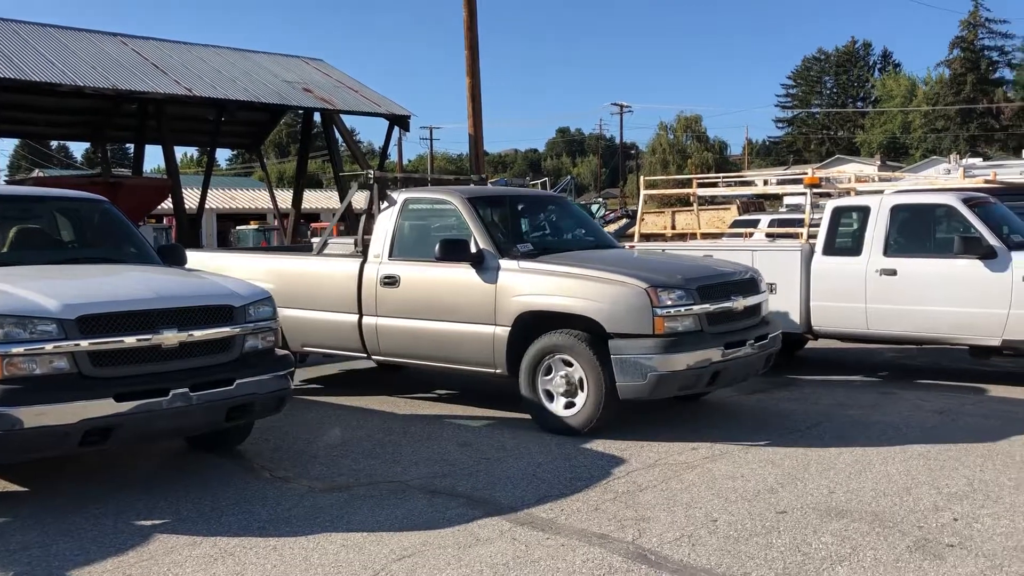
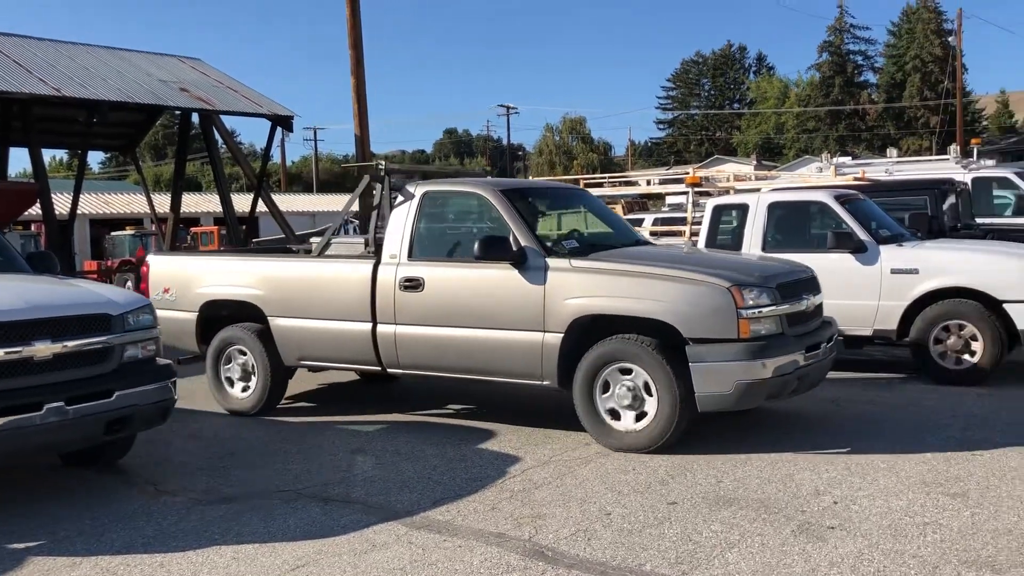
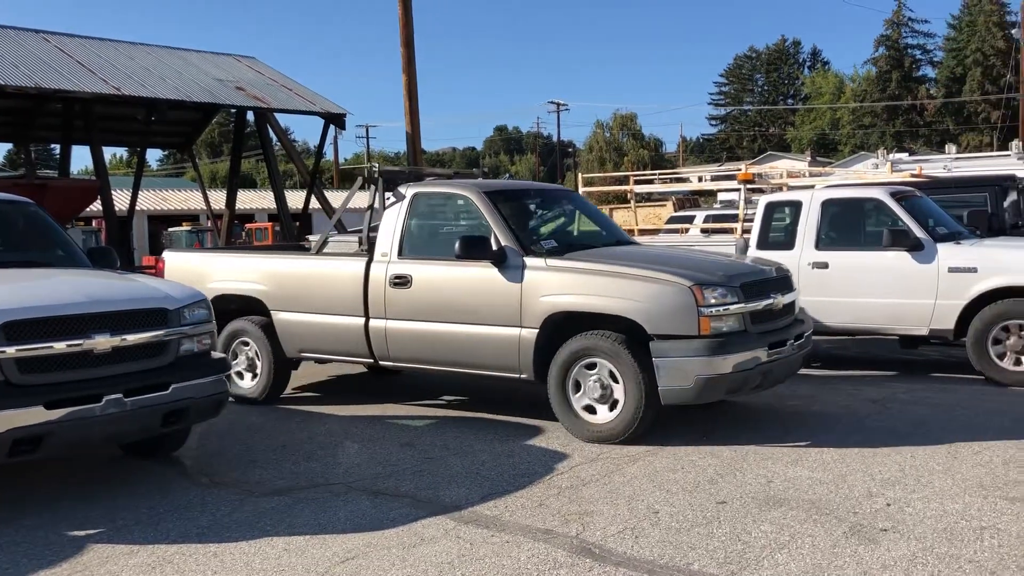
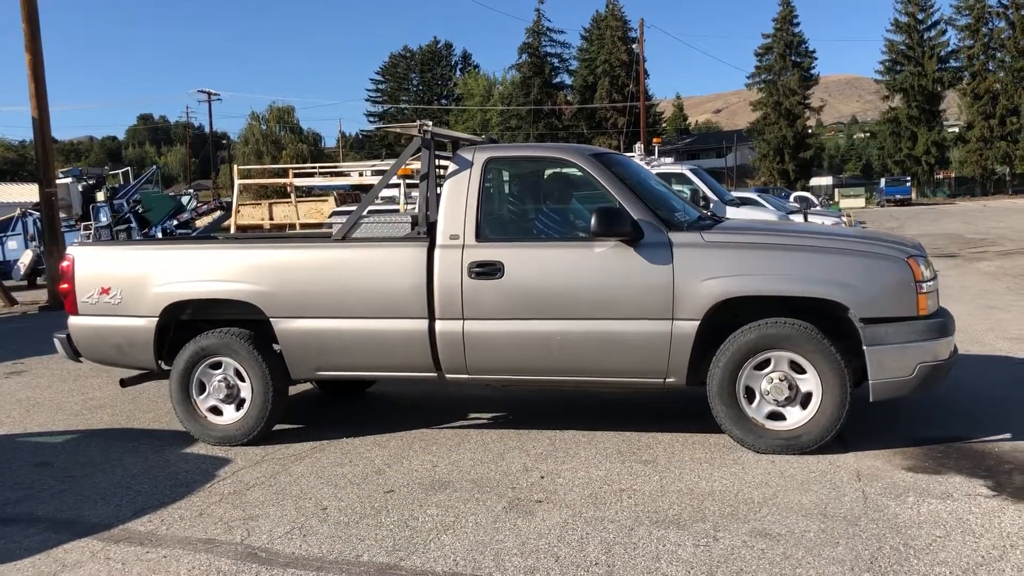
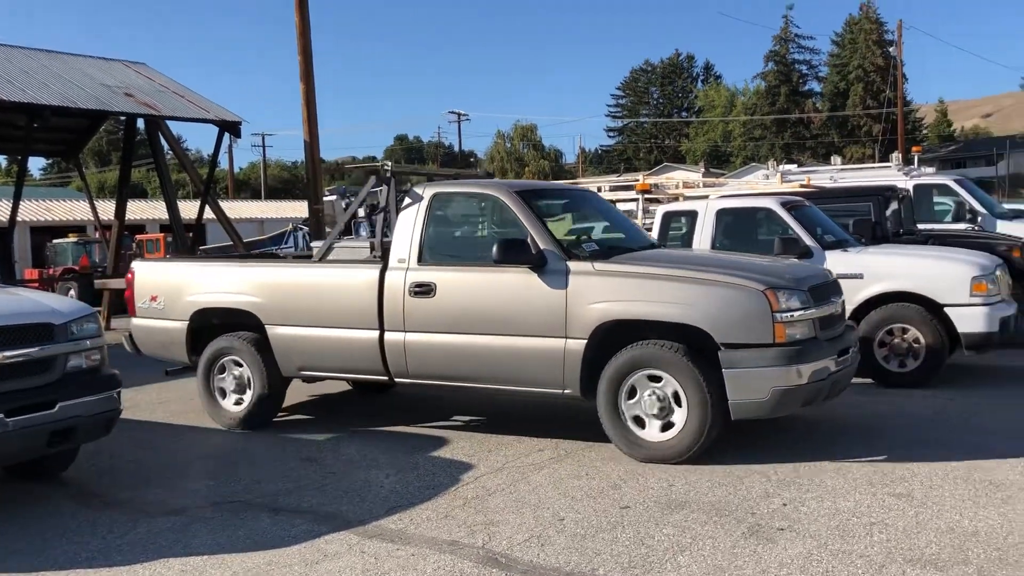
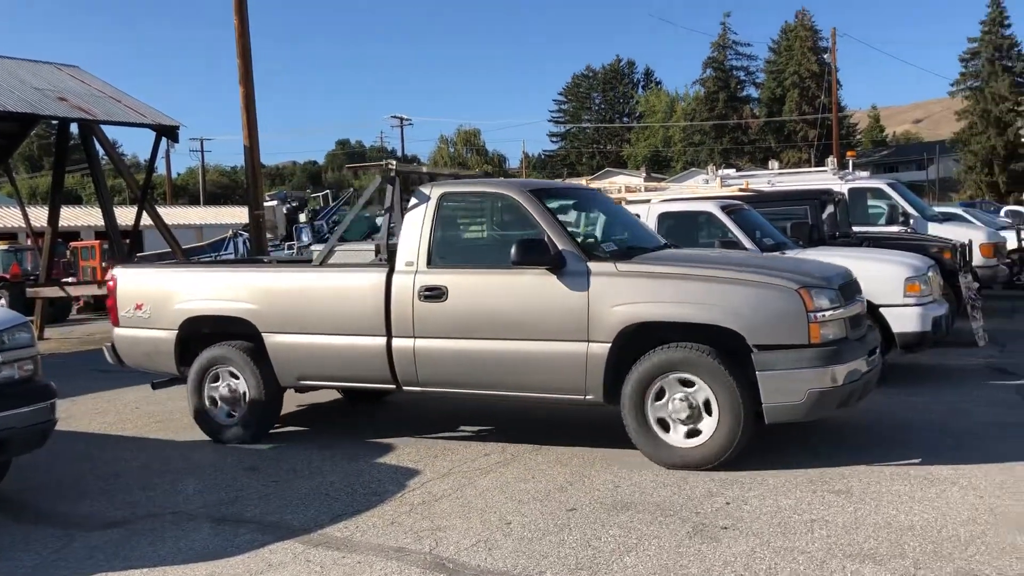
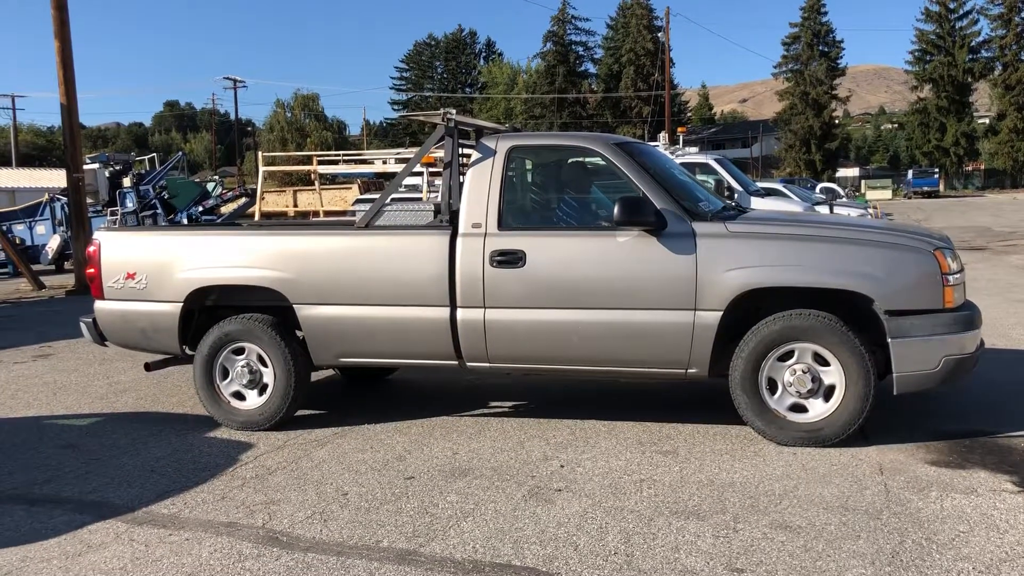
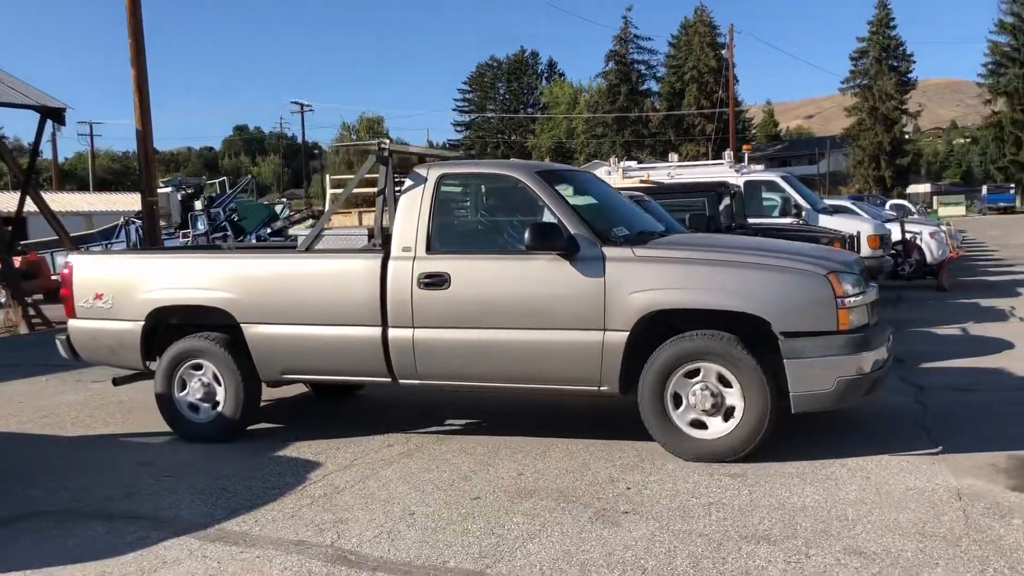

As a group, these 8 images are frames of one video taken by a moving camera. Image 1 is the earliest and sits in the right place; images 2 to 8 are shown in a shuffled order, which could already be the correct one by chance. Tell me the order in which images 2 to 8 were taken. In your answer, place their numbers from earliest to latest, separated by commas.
3, 2, 5, 6, 8, 4, 7
